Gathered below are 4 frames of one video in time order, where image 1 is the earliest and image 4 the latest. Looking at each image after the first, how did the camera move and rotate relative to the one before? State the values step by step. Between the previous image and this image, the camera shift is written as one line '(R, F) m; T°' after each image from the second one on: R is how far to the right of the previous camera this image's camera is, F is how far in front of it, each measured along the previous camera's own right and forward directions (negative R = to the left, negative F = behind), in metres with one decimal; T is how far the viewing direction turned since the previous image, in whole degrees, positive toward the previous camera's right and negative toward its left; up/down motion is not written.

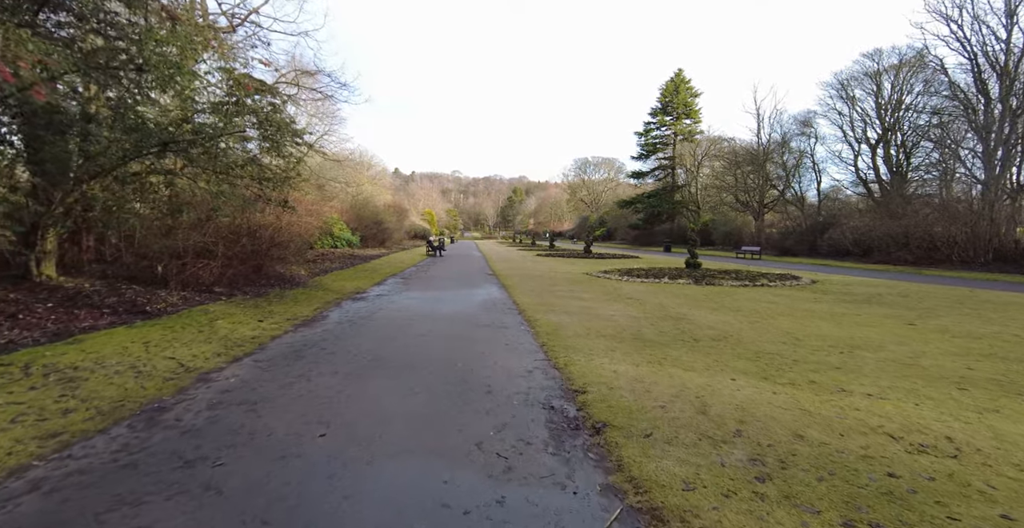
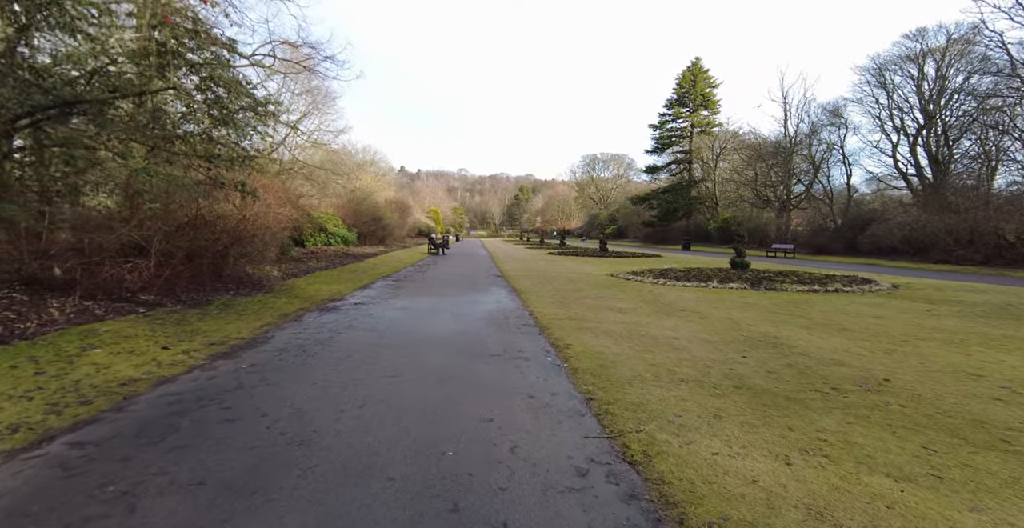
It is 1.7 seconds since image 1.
(-0.2, +2.4) m; -1°
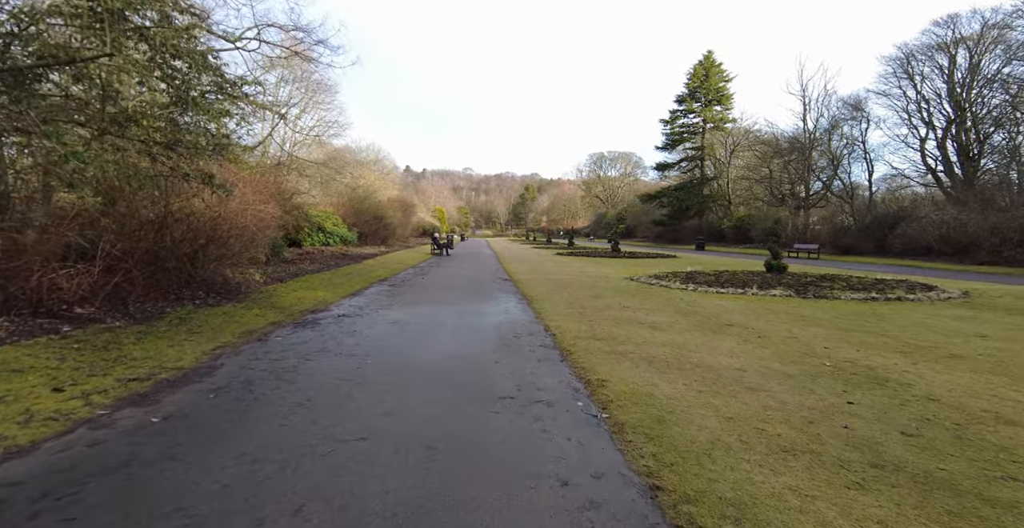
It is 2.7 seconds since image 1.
(-0.1, +1.4) m; -1°
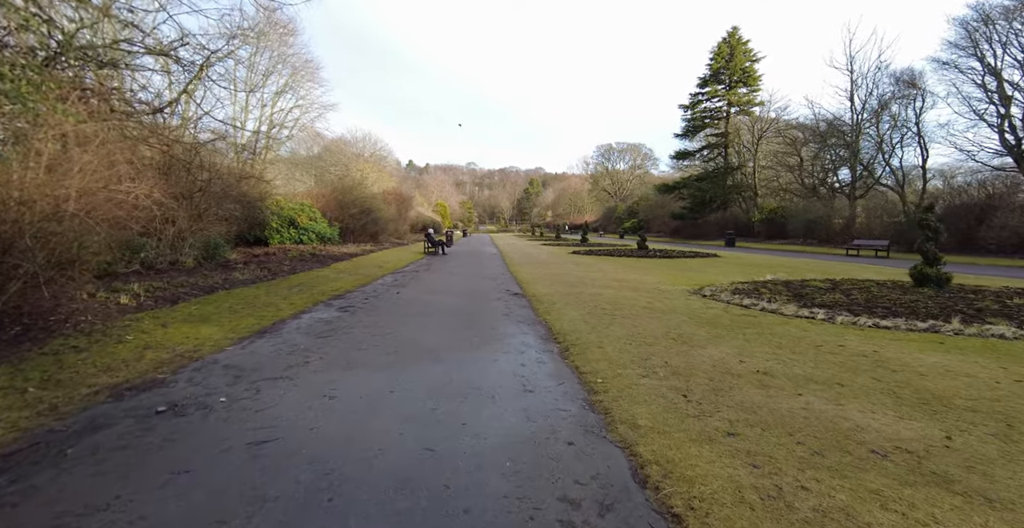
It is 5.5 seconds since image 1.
(-0.2, +4.4) m; 0°
